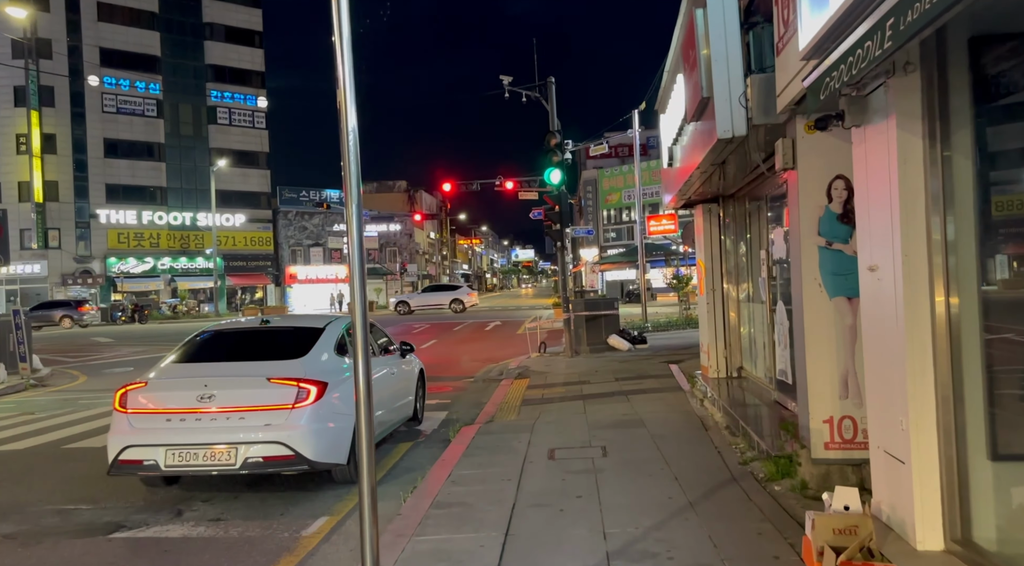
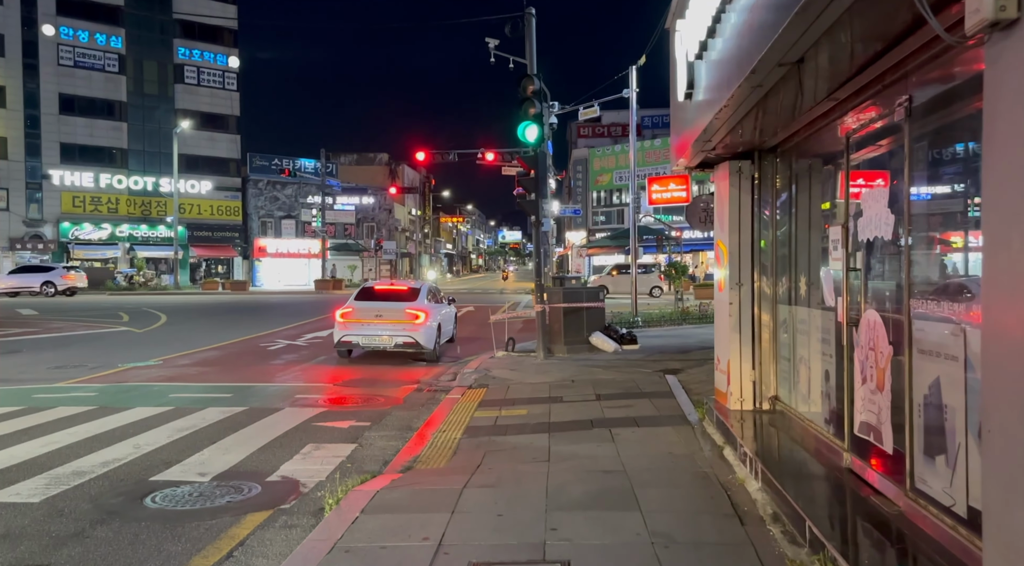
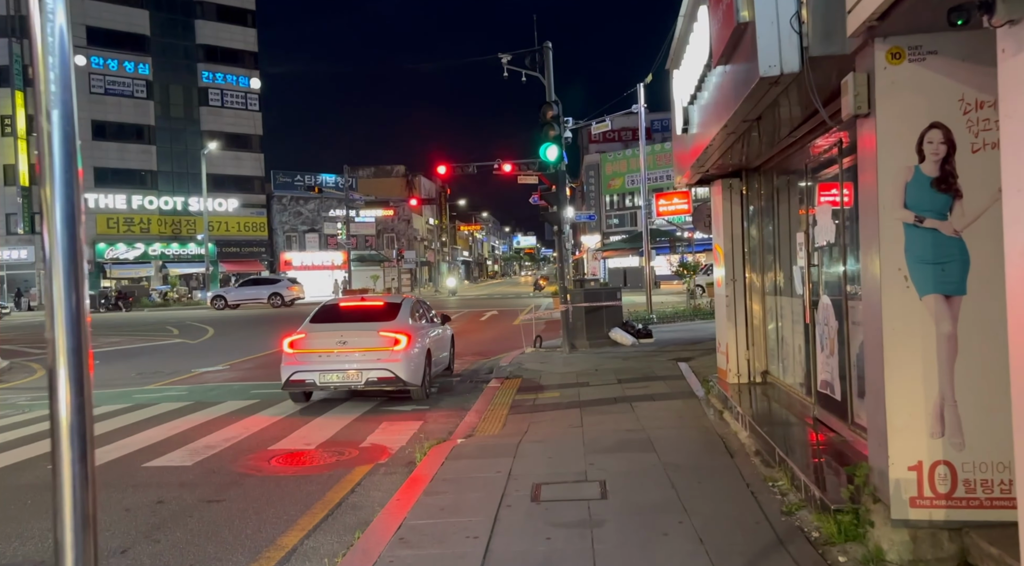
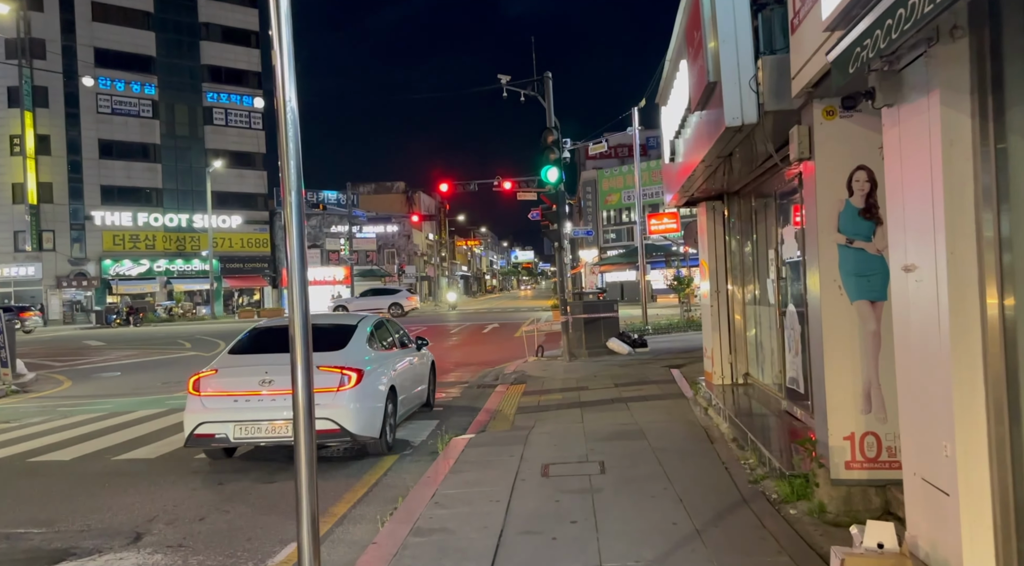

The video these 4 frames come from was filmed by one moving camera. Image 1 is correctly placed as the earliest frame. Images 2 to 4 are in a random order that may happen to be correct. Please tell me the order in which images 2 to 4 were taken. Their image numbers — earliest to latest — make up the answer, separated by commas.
4, 3, 2
